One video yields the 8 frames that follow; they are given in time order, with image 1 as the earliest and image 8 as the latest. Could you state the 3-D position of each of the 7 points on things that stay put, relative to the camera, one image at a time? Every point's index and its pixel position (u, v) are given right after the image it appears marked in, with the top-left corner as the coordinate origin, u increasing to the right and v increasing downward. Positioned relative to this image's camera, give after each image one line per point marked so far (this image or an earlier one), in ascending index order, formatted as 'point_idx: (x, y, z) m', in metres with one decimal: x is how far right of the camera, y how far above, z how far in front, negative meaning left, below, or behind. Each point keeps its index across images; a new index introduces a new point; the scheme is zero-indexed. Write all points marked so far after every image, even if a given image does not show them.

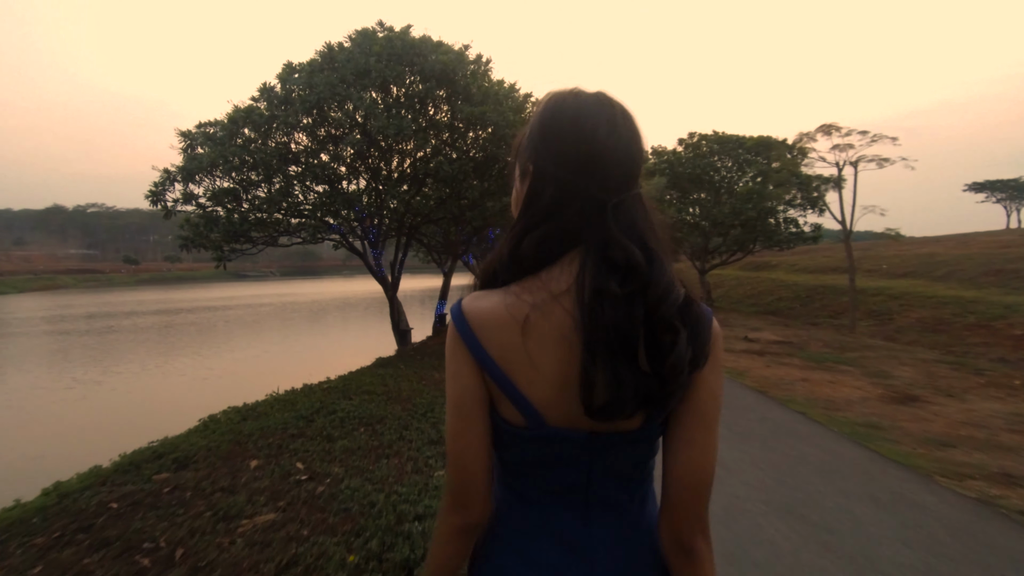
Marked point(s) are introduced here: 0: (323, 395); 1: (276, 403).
0: (-3.0, -1.7, +8.9) m
1: (-3.5, -1.7, +8.4) m
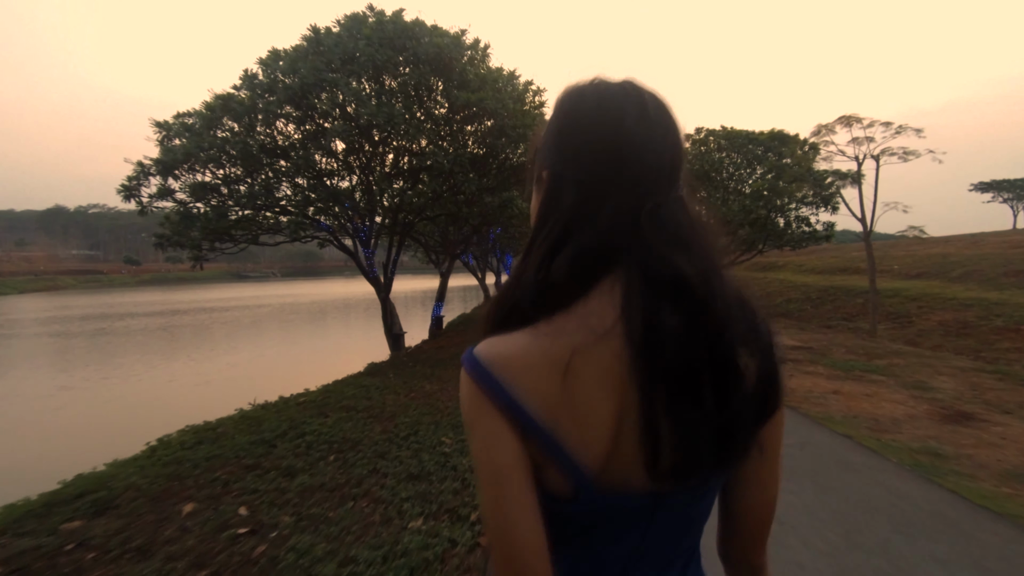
0: (-3.0, -1.7, +7.9) m
1: (-3.5, -1.7, +7.4) m
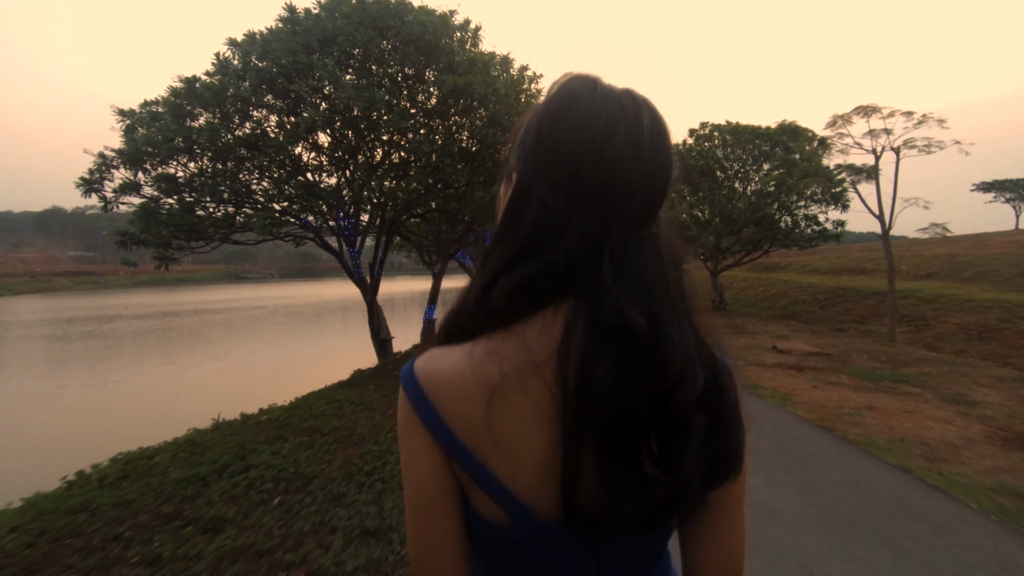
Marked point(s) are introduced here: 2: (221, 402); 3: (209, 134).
0: (-3.1, -1.8, +6.8) m
1: (-3.6, -1.8, +6.3) m
2: (-9.4, -3.6, +18.5) m
3: (-6.7, +3.4, +12.7) m
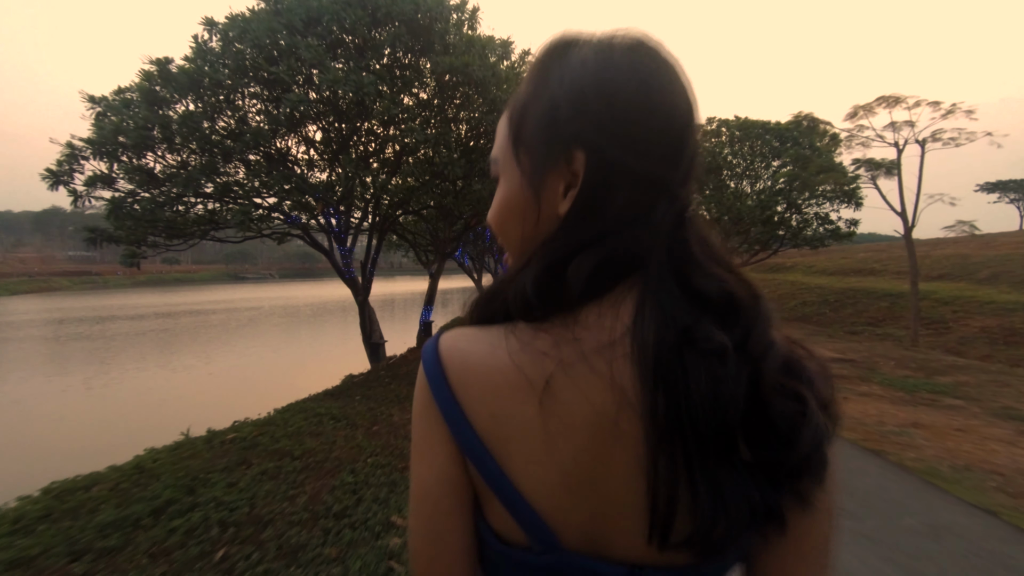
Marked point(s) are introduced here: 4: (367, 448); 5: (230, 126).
0: (-3.1, -1.8, +5.9) m
1: (-3.6, -1.8, +5.4) m
2: (-9.4, -3.6, +17.5) m
3: (-6.7, +3.4, +11.8) m
4: (-1.6, -1.7, +6.2) m
5: (-6.0, +3.4, +12.3) m
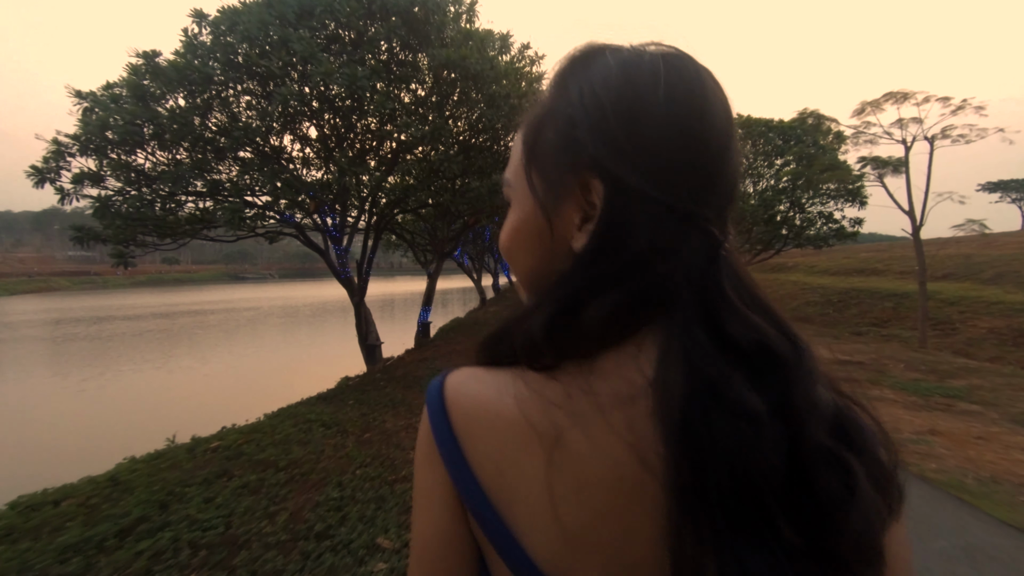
0: (-3.1, -1.8, +5.5) m
1: (-3.6, -1.8, +5.0) m
2: (-9.4, -3.7, +17.2) m
3: (-6.7, +3.4, +11.5) m
4: (-1.6, -1.7, +5.9) m
5: (-6.0, +3.4, +11.9) m
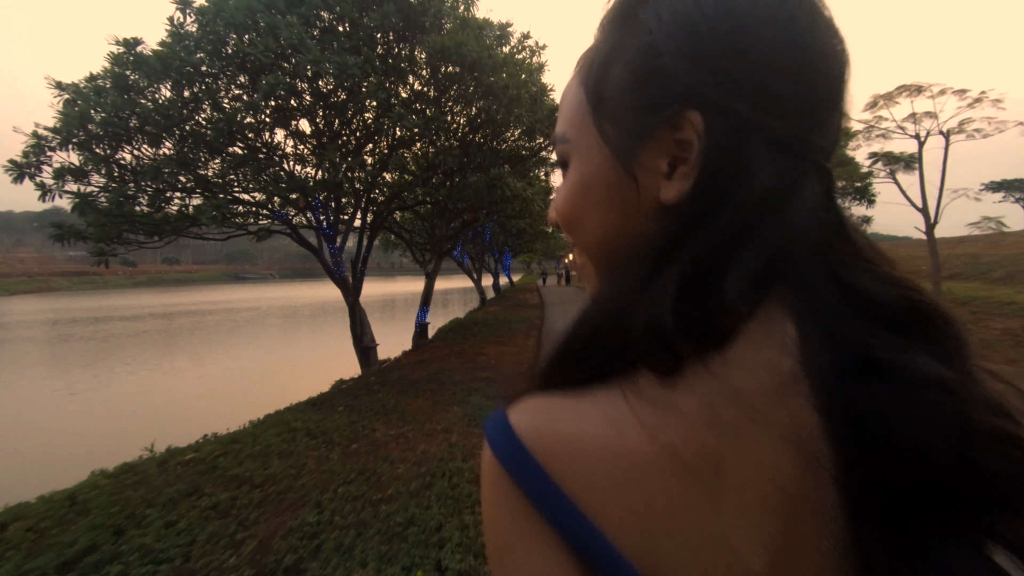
0: (-3.1, -1.8, +5.0) m
1: (-3.6, -1.8, +4.5) m
2: (-9.4, -3.7, +16.7) m
3: (-6.7, +3.4, +11.0) m
4: (-1.6, -1.7, +5.4) m
5: (-6.0, +3.4, +11.5) m
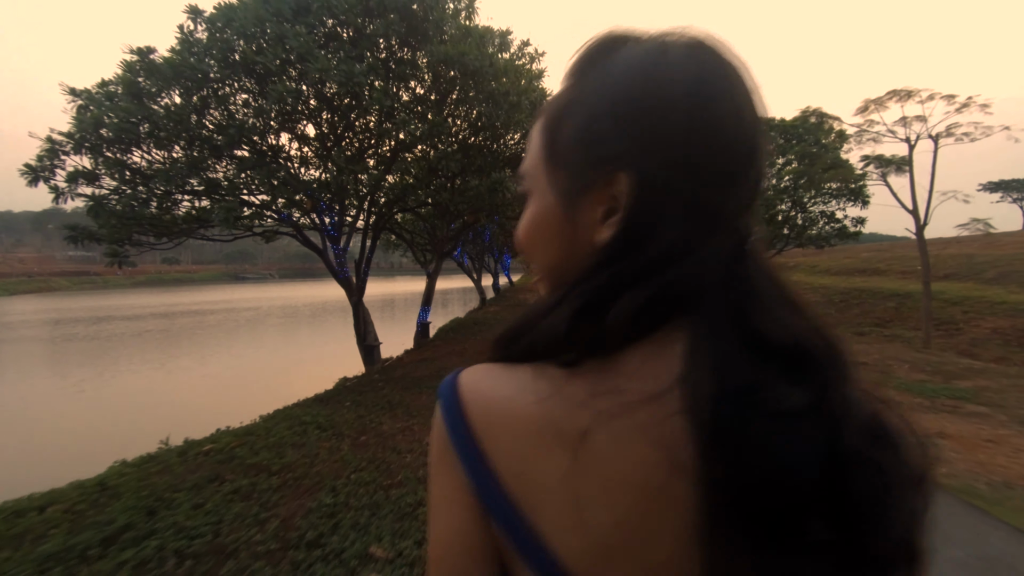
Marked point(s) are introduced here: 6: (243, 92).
0: (-3.1, -1.8, +5.4) m
1: (-3.6, -1.8, +4.9) m
2: (-9.4, -3.7, +17.1) m
3: (-6.7, +3.4, +11.3) m
4: (-1.6, -1.7, +5.7) m
5: (-6.0, +3.4, +11.8) m
6: (-5.6, +4.1, +11.8) m
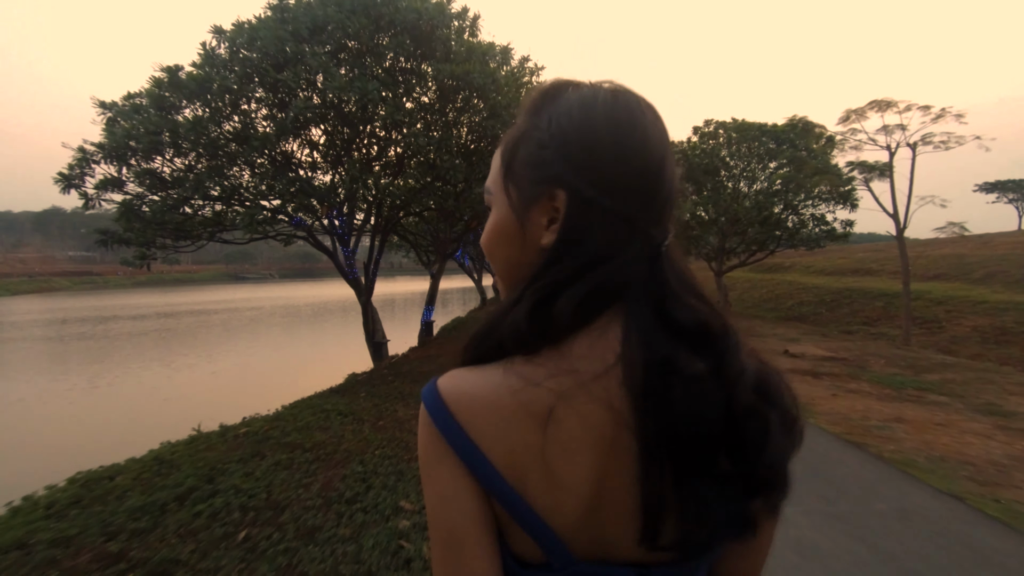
0: (-3.1, -1.8, +6.2) m
1: (-3.6, -1.8, +5.7) m
2: (-9.4, -3.7, +17.9) m
3: (-6.7, +3.4, +12.1) m
4: (-1.6, -1.7, +6.5) m
5: (-6.0, +3.4, +12.6) m
6: (-5.6, +4.1, +12.6) m
